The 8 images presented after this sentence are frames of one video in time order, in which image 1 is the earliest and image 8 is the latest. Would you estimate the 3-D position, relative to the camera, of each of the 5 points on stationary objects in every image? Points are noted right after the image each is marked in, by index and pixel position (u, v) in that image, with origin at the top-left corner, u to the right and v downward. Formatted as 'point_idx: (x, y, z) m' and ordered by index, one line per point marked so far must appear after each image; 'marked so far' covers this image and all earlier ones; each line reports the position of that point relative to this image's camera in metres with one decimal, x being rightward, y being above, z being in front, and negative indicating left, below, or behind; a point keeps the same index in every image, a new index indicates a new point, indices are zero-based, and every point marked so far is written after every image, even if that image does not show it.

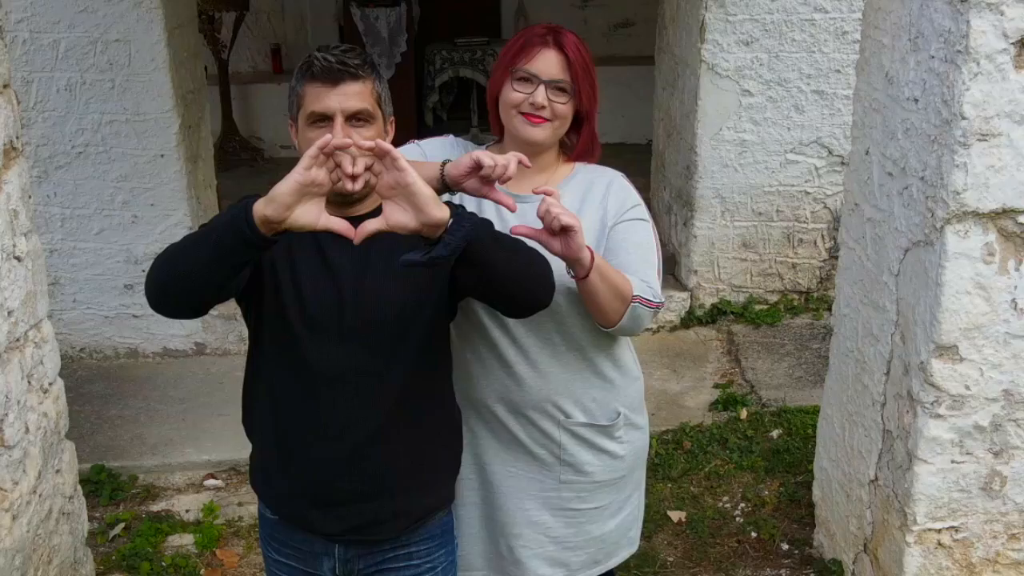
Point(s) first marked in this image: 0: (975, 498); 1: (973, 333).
0: (+0.9, -0.4, +2.0) m
1: (+0.8, -0.1, +1.9) m
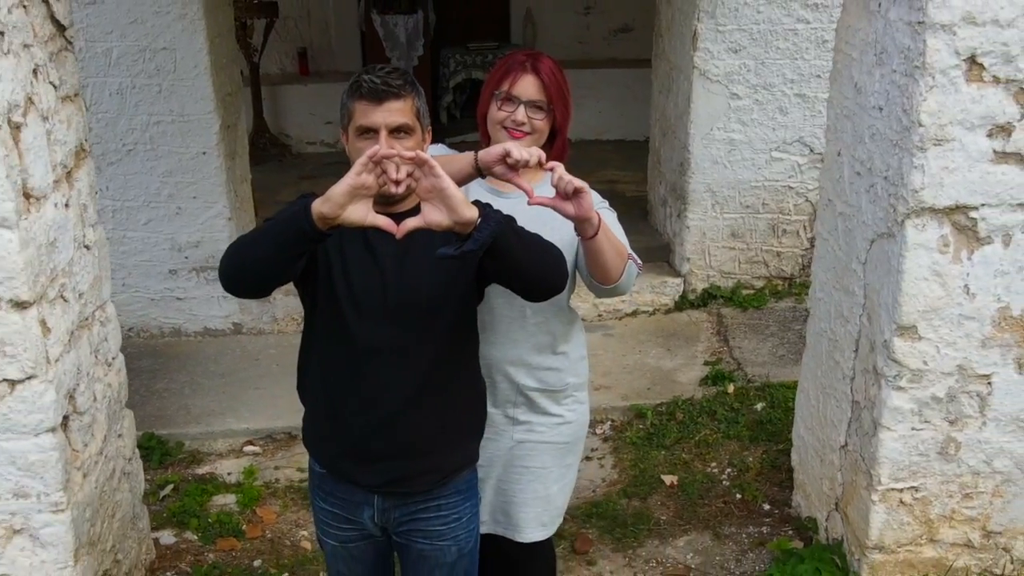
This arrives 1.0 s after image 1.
0: (+0.9, -0.4, +2.3) m
1: (+0.9, -0.1, +2.1) m
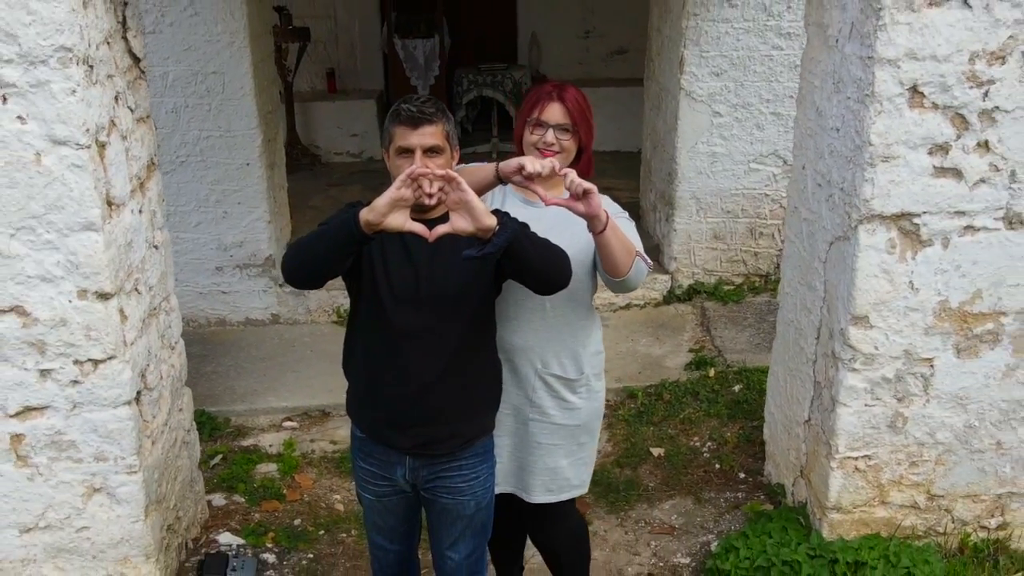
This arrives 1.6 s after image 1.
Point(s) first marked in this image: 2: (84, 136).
0: (+0.9, -0.4, +2.6) m
1: (+0.9, 0.0, +2.5) m
2: (-0.9, +0.3, +2.2) m
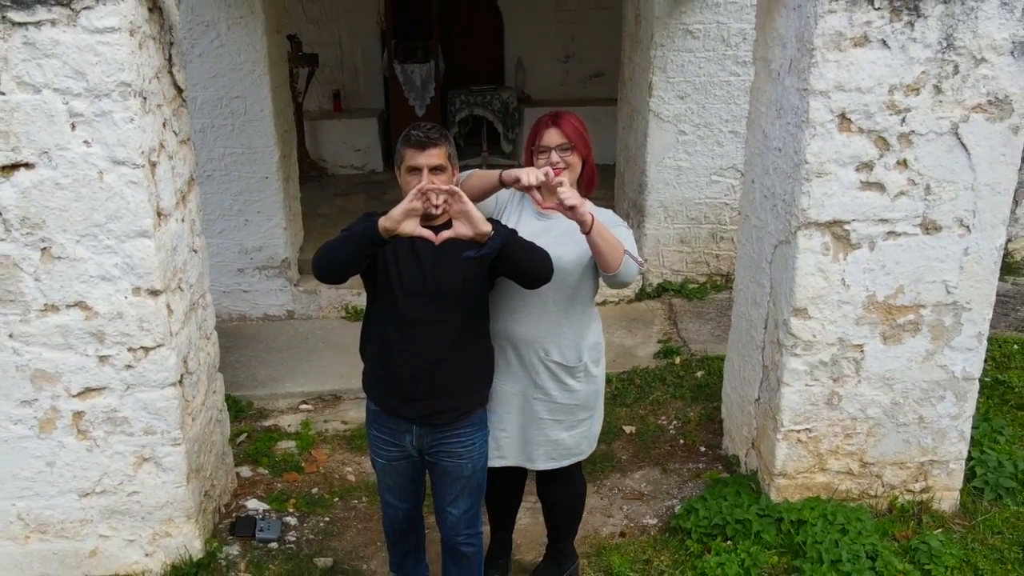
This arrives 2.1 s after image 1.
0: (+0.9, -0.4, +3.0) m
1: (+0.9, 0.0, +2.9) m
2: (-0.9, +0.3, +2.6) m
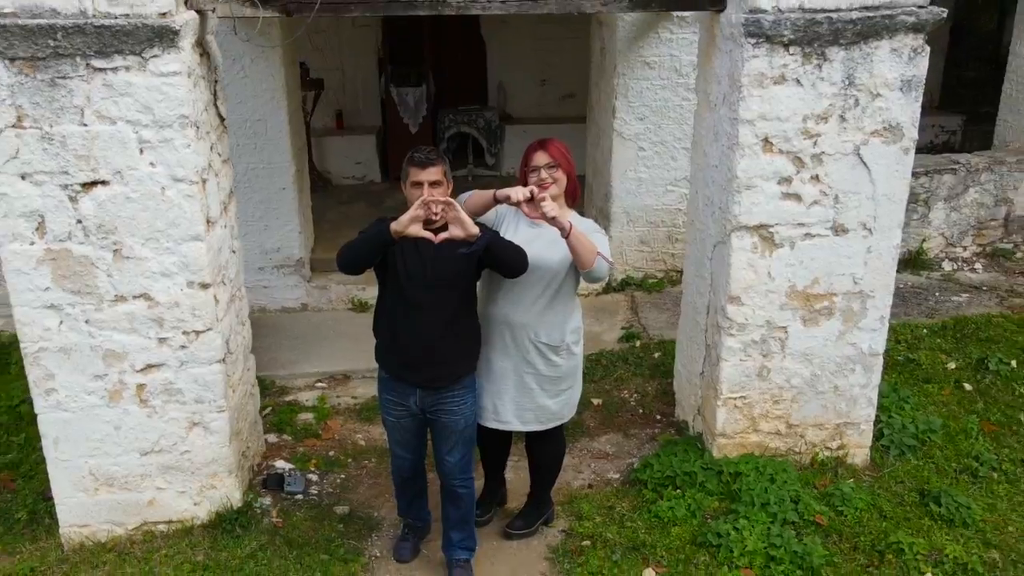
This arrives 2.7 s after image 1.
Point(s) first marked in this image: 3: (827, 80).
0: (+0.9, -0.3, +3.7) m
1: (+0.8, 0.0, +3.6) m
2: (-1.0, +0.4, +3.2) m
3: (+1.0, +0.7, +3.3) m
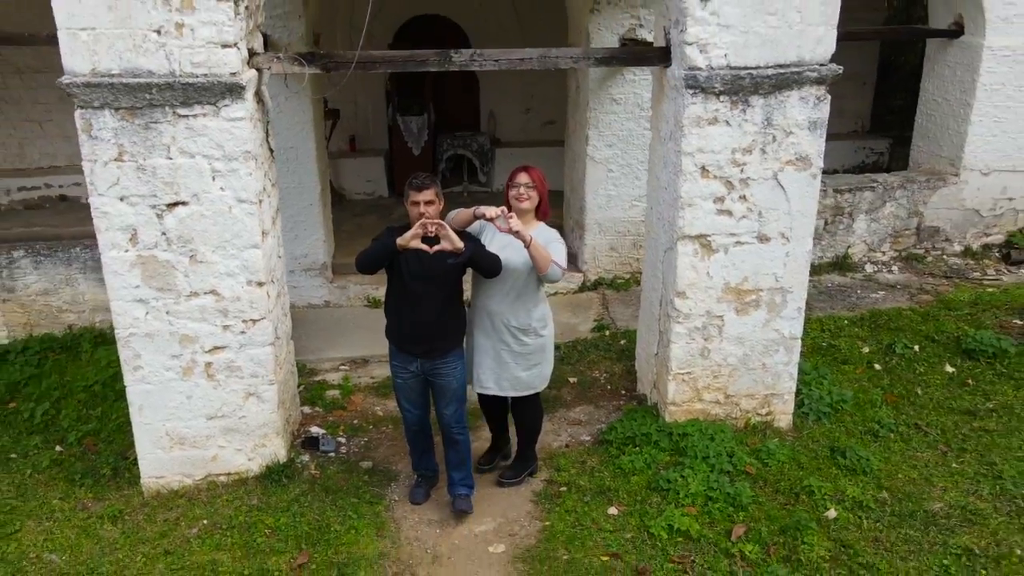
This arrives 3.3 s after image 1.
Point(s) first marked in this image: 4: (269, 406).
0: (+0.8, -0.3, +4.6) m
1: (+0.8, 0.0, +4.5) m
2: (-1.0, +0.4, +4.1) m
3: (+1.0, +0.7, +4.2) m
4: (-1.0, -0.5, +4.4) m
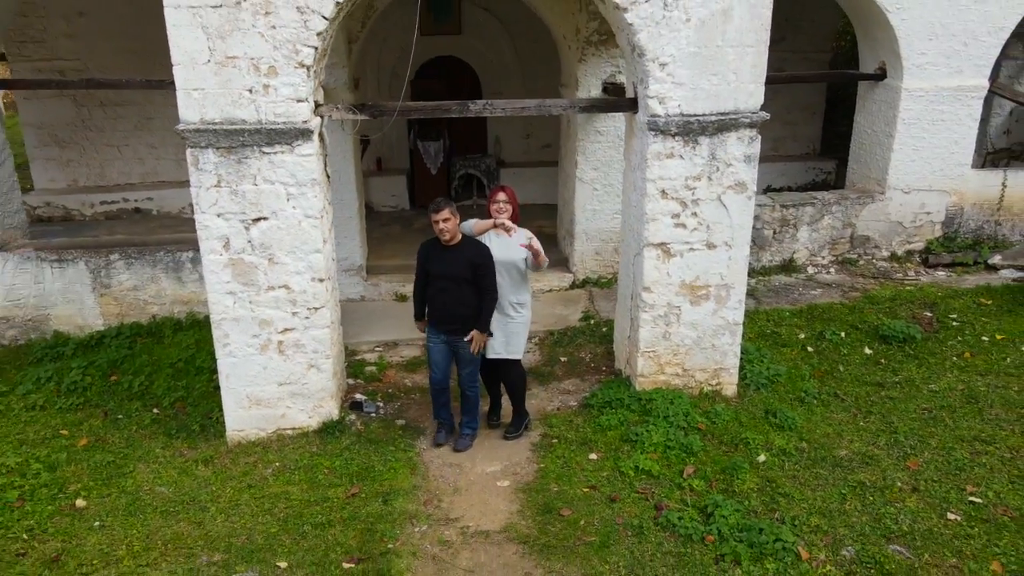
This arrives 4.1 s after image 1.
0: (+0.8, -0.3, +5.8) m
1: (+0.8, 0.0, +5.7) m
2: (-1.0, +0.4, +5.4) m
3: (+1.0, +0.7, +5.5) m
4: (-1.0, -0.5, +5.6) m
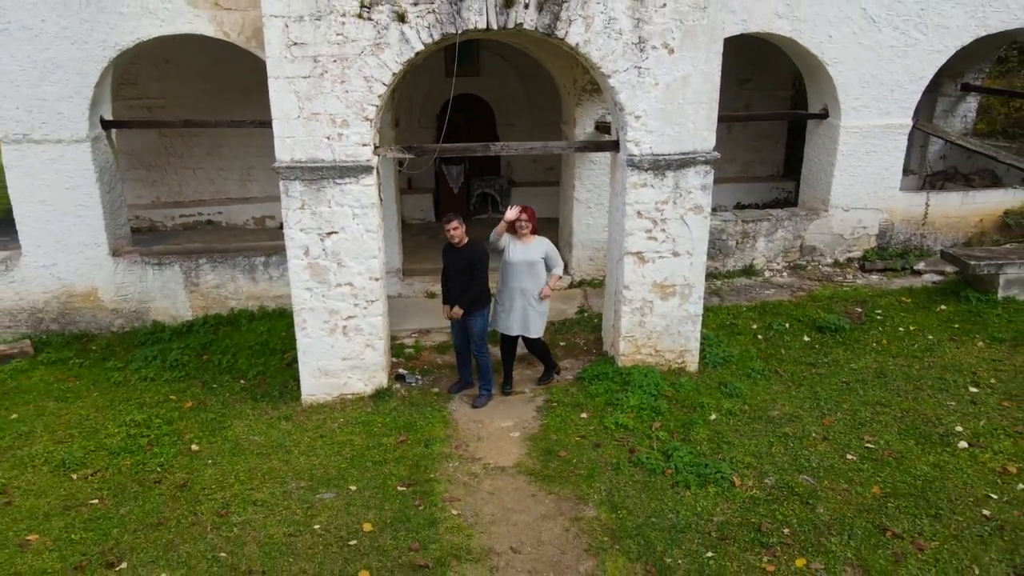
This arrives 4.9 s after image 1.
0: (+0.9, -0.3, +7.5) m
1: (+0.9, 0.0, +7.4) m
2: (-0.9, +0.4, +7.1) m
3: (+1.1, +0.7, +7.1) m
4: (-0.9, -0.5, +7.3) m
